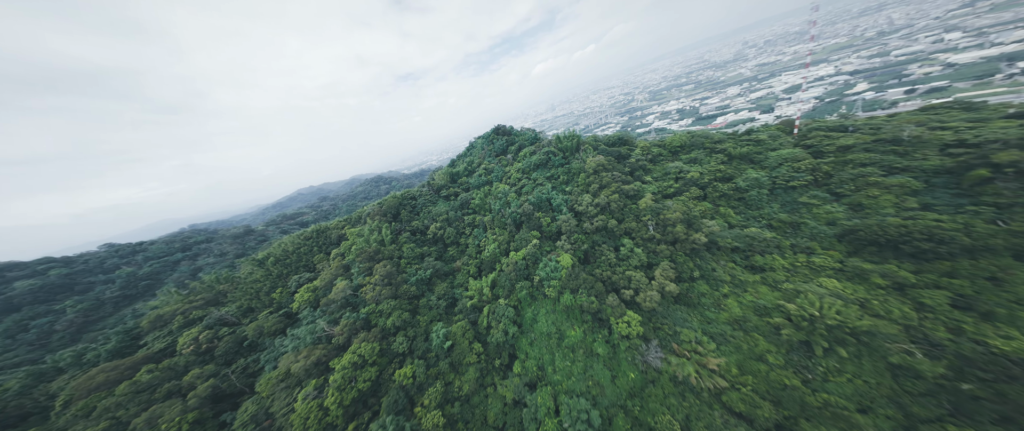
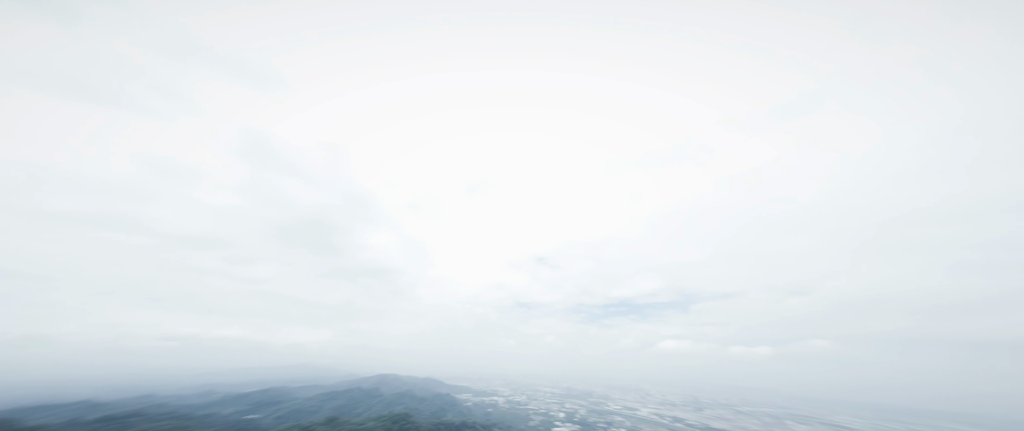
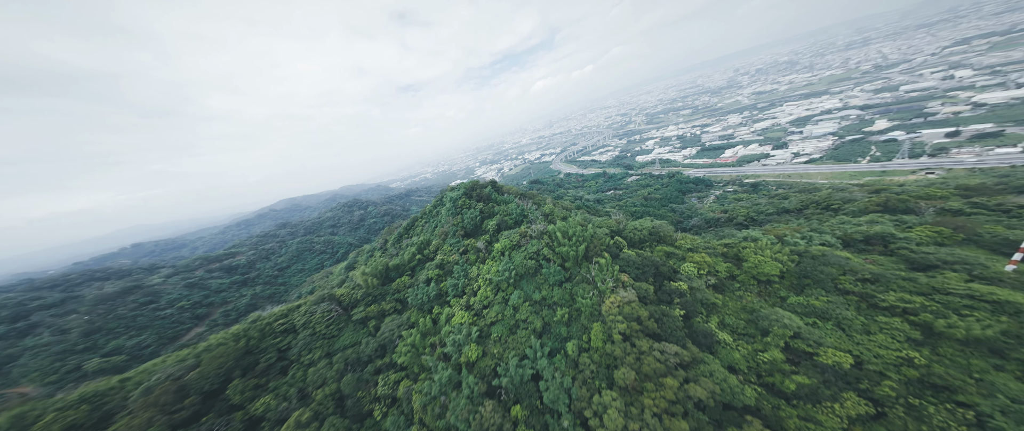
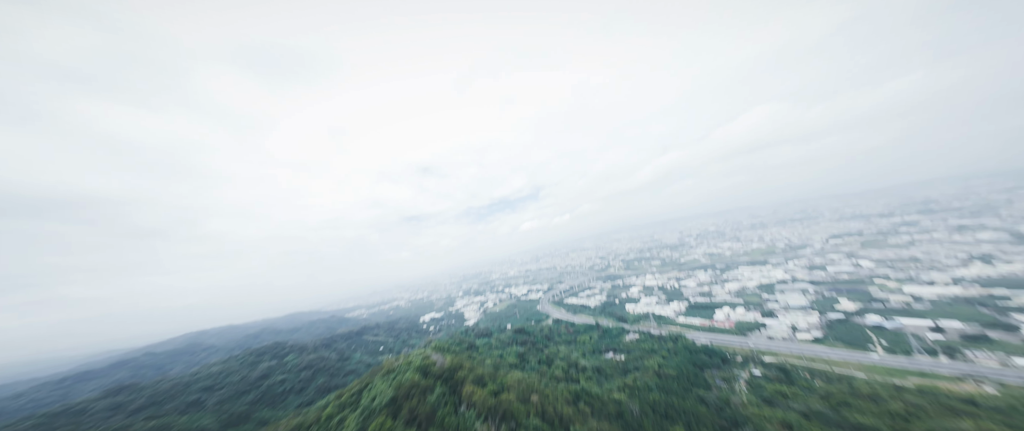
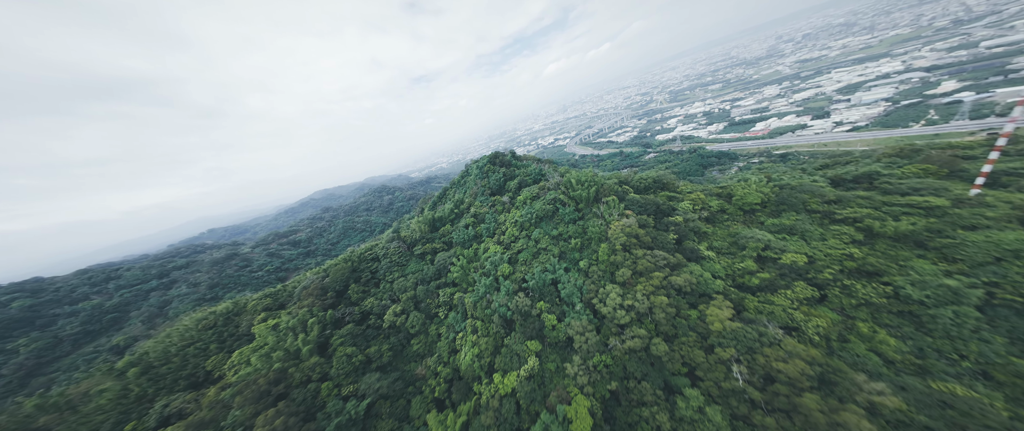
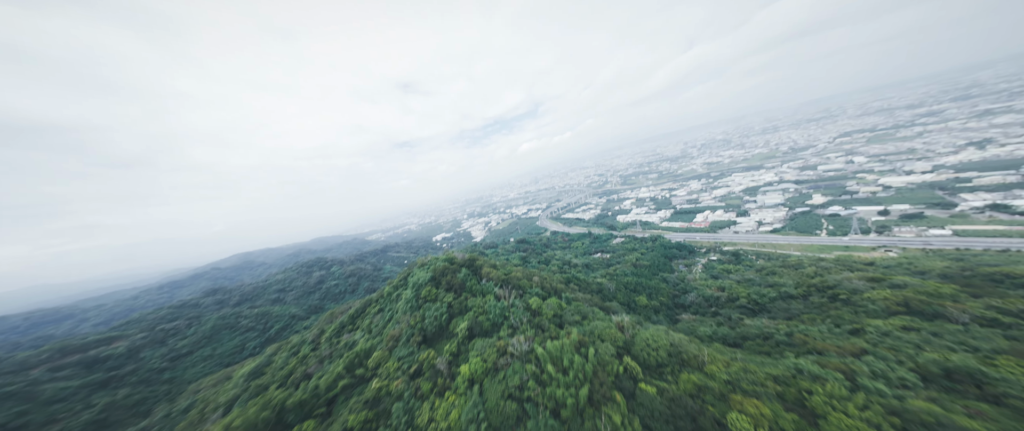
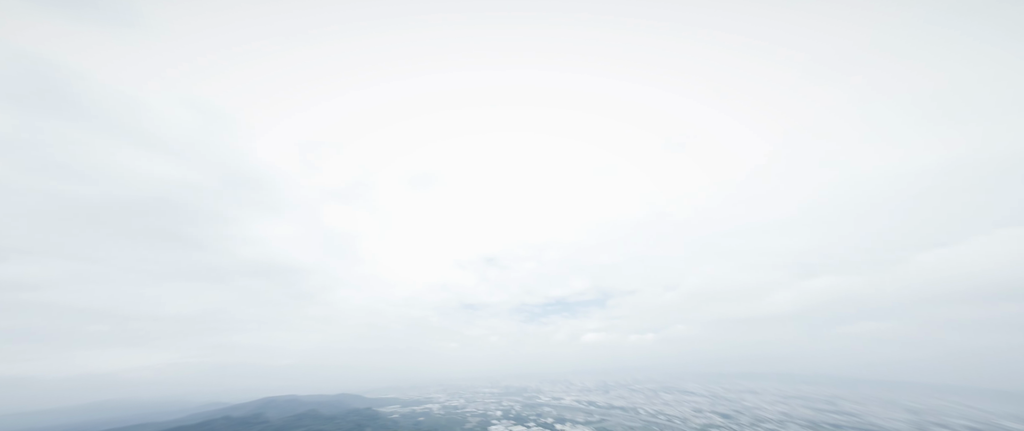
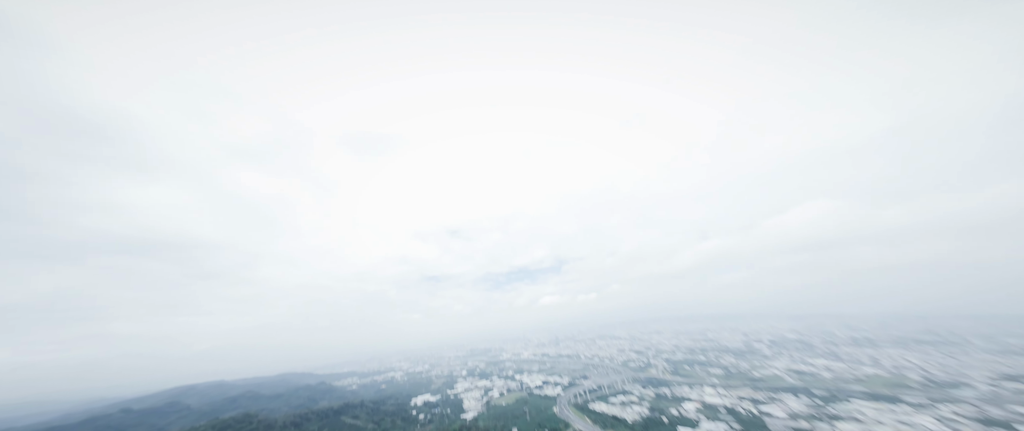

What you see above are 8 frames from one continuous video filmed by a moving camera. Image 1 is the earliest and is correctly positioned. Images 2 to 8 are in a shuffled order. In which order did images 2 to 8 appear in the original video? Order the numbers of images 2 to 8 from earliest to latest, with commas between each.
5, 3, 6, 4, 8, 7, 2
